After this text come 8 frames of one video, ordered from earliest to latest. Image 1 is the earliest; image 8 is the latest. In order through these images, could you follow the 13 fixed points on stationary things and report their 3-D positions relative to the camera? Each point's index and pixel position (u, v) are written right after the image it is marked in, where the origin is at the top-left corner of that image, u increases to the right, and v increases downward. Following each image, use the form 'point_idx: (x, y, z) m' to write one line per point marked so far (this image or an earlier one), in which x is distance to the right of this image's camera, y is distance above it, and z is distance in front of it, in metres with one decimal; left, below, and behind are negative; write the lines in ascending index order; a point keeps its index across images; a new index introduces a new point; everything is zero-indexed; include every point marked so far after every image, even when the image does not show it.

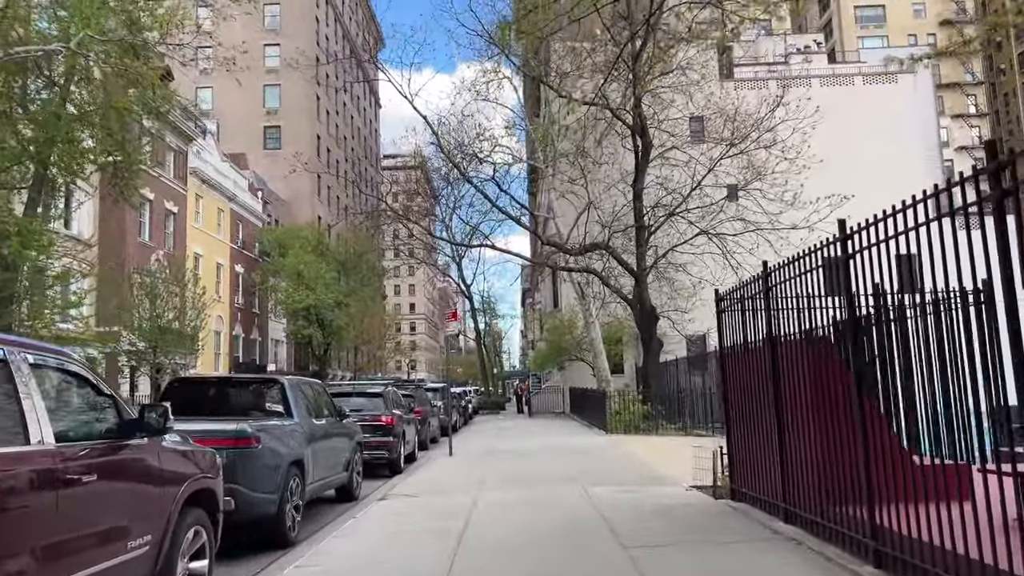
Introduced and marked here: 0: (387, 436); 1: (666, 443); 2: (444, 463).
0: (-2.0, -2.4, +12.9) m
1: (+3.4, -3.5, +17.4) m
2: (-1.3, -3.3, +14.8) m
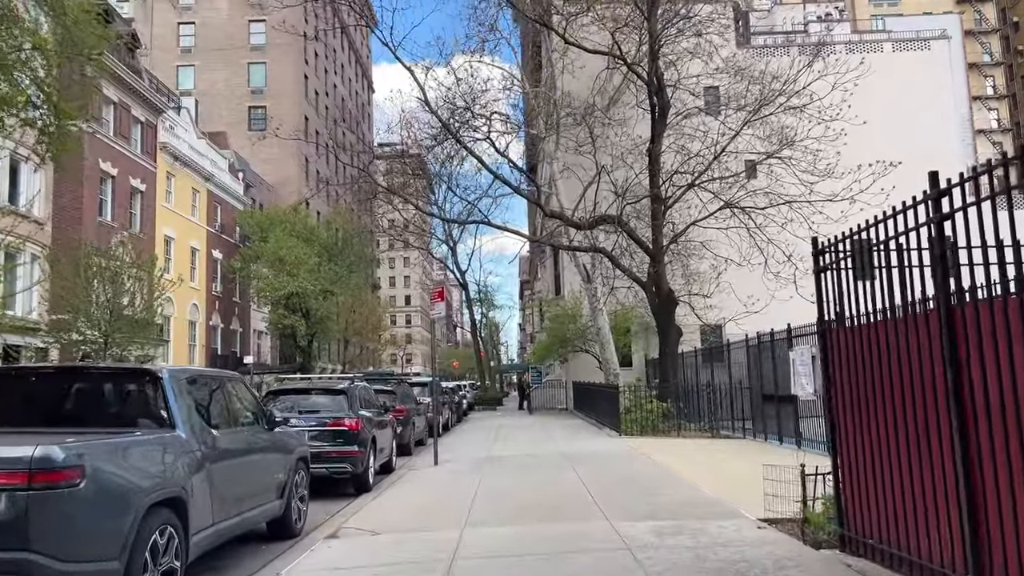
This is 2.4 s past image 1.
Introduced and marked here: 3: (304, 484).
0: (-2.1, -2.0, +10.1) m
1: (+3.4, -3.0, +14.6) m
2: (-1.3, -2.9, +12.0) m
3: (-2.1, -2.0, +8.0) m
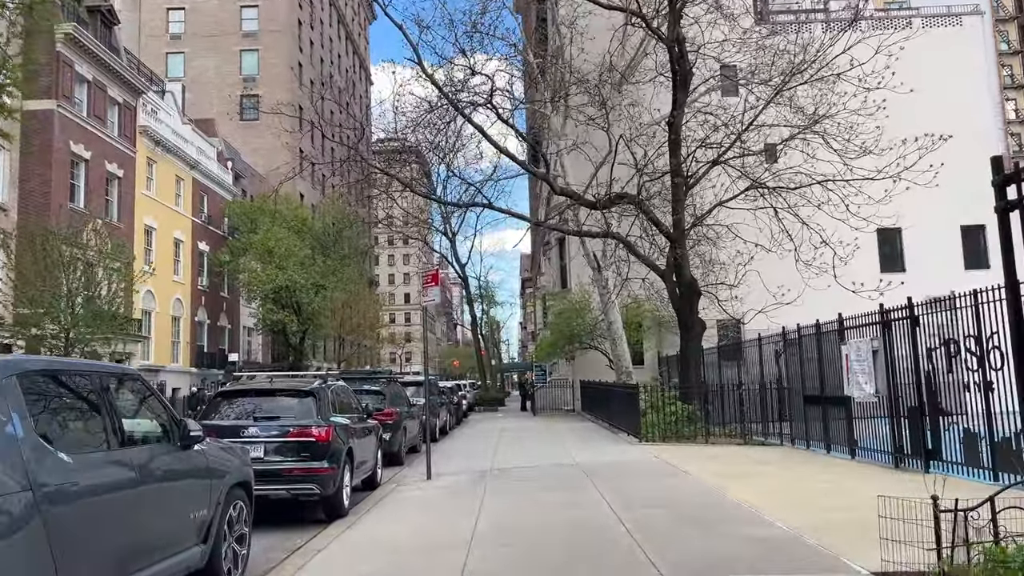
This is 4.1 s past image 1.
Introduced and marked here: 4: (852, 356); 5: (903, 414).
0: (-2.0, -1.8, +8.0) m
1: (+3.5, -2.7, +12.6) m
2: (-1.2, -2.6, +10.0) m
3: (-2.0, -1.7, +5.9) m
4: (+5.1, -1.0, +11.7) m
5: (+5.4, -1.7, +11.0) m
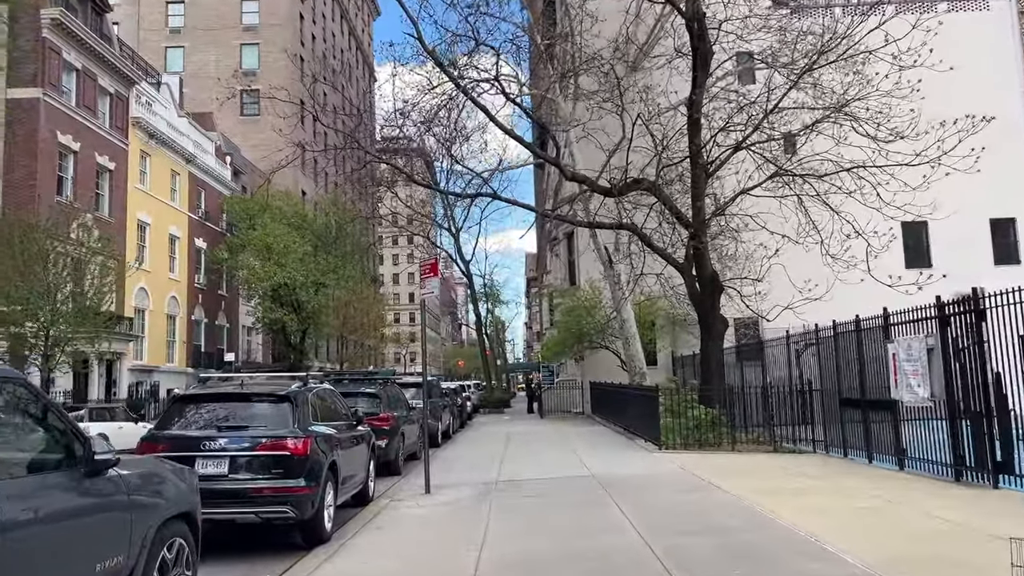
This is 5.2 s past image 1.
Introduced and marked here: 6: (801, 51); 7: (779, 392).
0: (-1.9, -1.6, +6.8) m
1: (+3.6, -2.6, +11.3) m
2: (-1.1, -2.5, +8.7) m
3: (-1.9, -1.6, +4.7) m
4: (+5.2, -0.9, +10.4) m
5: (+5.6, -1.6, +9.7) m
6: (+6.4, +5.3, +17.6) m
7: (+5.3, -2.1, +15.6) m
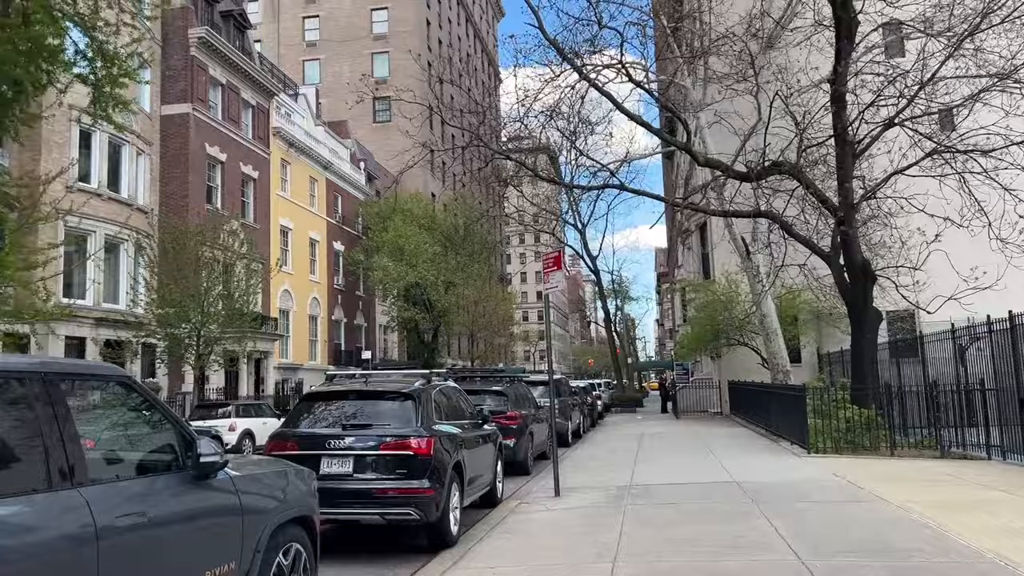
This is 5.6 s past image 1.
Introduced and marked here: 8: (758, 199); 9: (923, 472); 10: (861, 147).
0: (-0.8, -1.6, +6.5) m
1: (+5.4, -2.5, +10.1) m
2: (+0.3, -2.4, +8.3) m
3: (-1.2, -1.6, +4.5) m
4: (+6.8, -0.7, +9.0) m
5: (+7.0, -1.4, +8.2) m
6: (+9.0, +5.5, +15.9) m
7: (+7.7, -1.8, +14.1) m
8: (+5.1, +1.8, +16.5) m
9: (+5.6, -2.5, +10.8) m
10: (+7.1, +2.9, +16.0) m
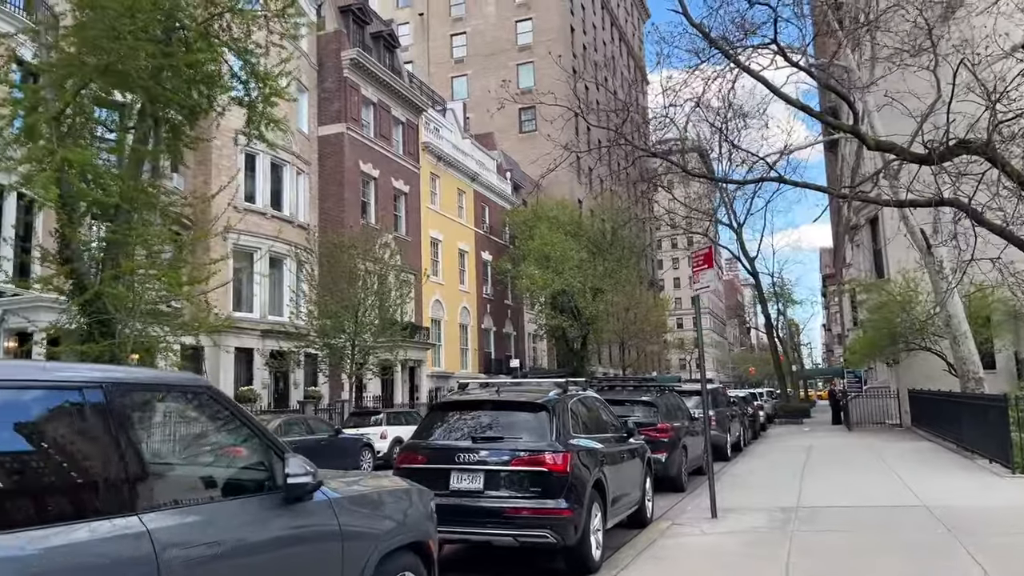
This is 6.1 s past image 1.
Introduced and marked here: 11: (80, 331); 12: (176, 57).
0: (+0.3, -1.6, +6.0) m
1: (+7.1, -2.3, +8.3) m
2: (+1.8, -2.4, +7.5) m
3: (-0.5, -1.6, +4.1) m
4: (+8.2, -0.5, +7.0) m
5: (+8.3, -1.3, +6.1) m
6: (+11.6, +5.6, +13.4) m
7: (+10.1, -1.7, +11.8) m
8: (+8.0, +1.9, +14.7) m
9: (+7.5, -2.4, +9.0) m
10: (+9.8, +3.0, +13.9) m
11: (-7.0, -0.7, +12.8) m
12: (-5.2, +3.6, +12.2) m
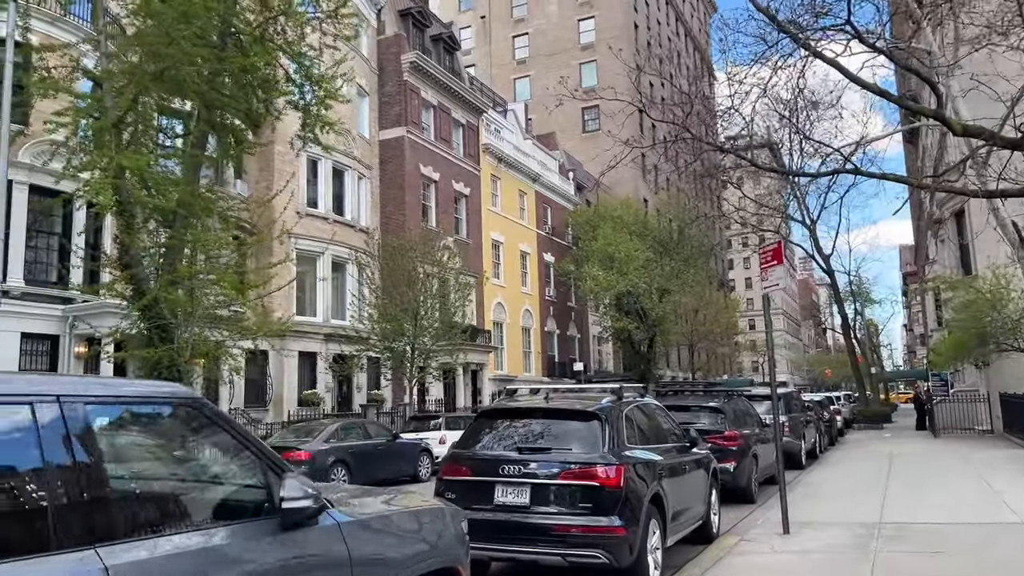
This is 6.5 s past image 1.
0: (+0.7, -1.6, +5.5) m
1: (+7.6, -2.3, +7.3) m
2: (+2.2, -2.4, +6.9) m
3: (-0.3, -1.6, +3.7) m
4: (+8.5, -0.5, +5.9) m
5: (+8.6, -1.2, +5.0) m
6: (+12.4, +5.8, +11.9) m
7: (+10.9, -1.6, +10.5) m
8: (+9.0, +2.0, +13.6) m
9: (+8.0, -2.3, +7.9) m
10: (+10.7, +3.0, +12.6) m
11: (-6.1, -0.8, +12.9) m
12: (-4.4, +3.5, +12.2) m
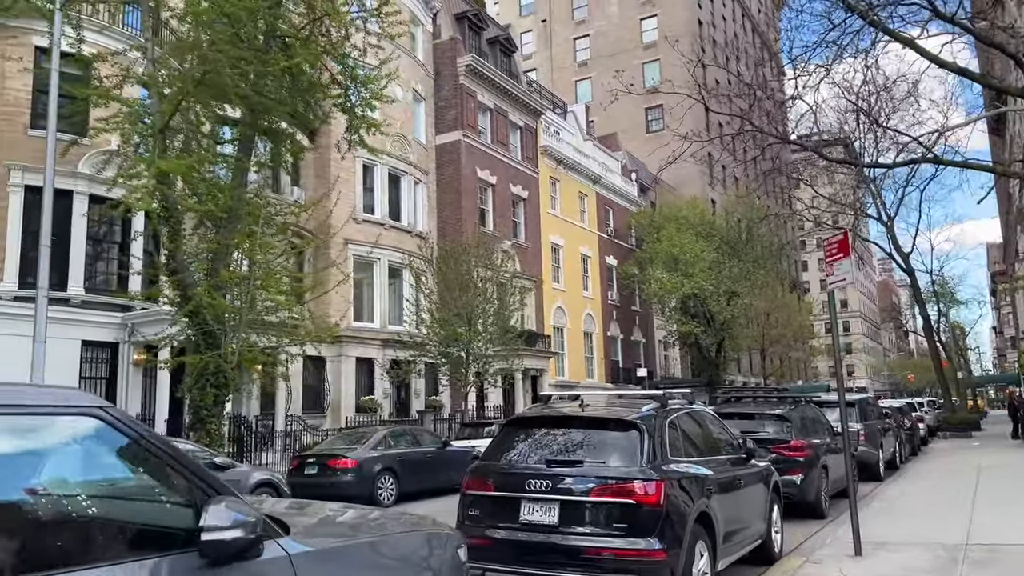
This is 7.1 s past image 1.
0: (+0.8, -1.6, +4.9) m
1: (+7.9, -2.2, +6.1) m
2: (+2.5, -2.4, +6.2) m
3: (-0.3, -1.5, +3.2) m
4: (+8.7, -0.3, +4.6) m
5: (+8.7, -1.0, +3.8) m
6: (+13.0, +5.9, +10.4) m
7: (+11.4, -1.5, +9.0) m
8: (+9.8, +2.0, +12.3) m
9: (+8.4, -2.2, +6.6) m
10: (+11.4, +3.2, +11.2) m
11: (-5.3, -0.9, +12.9) m
12: (-3.7, +3.4, +12.1) m
